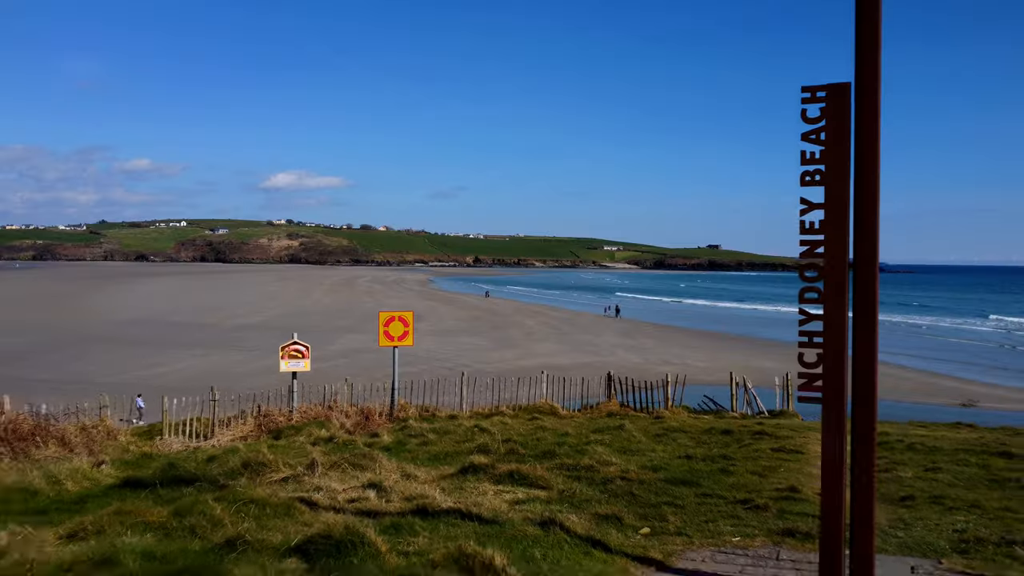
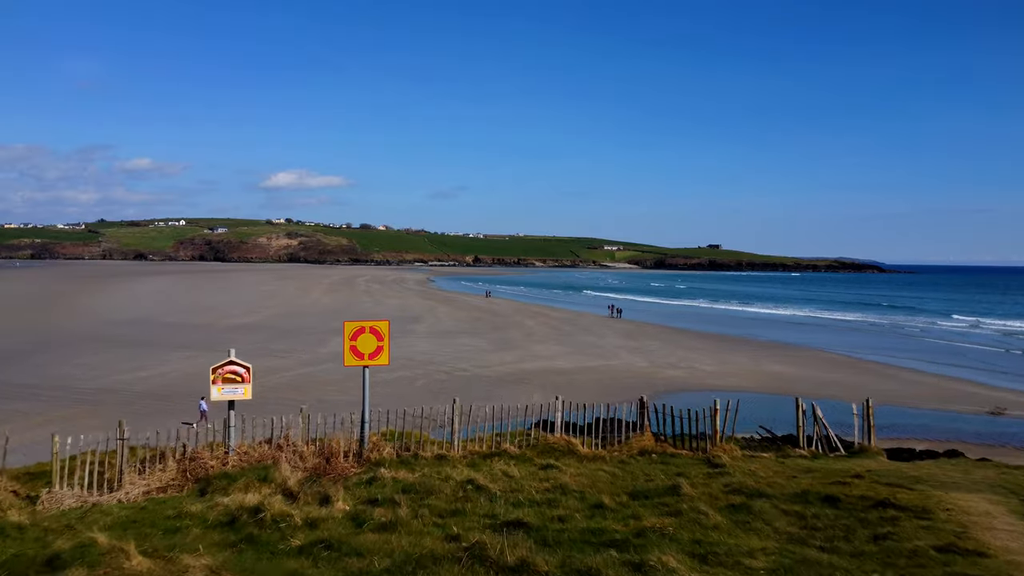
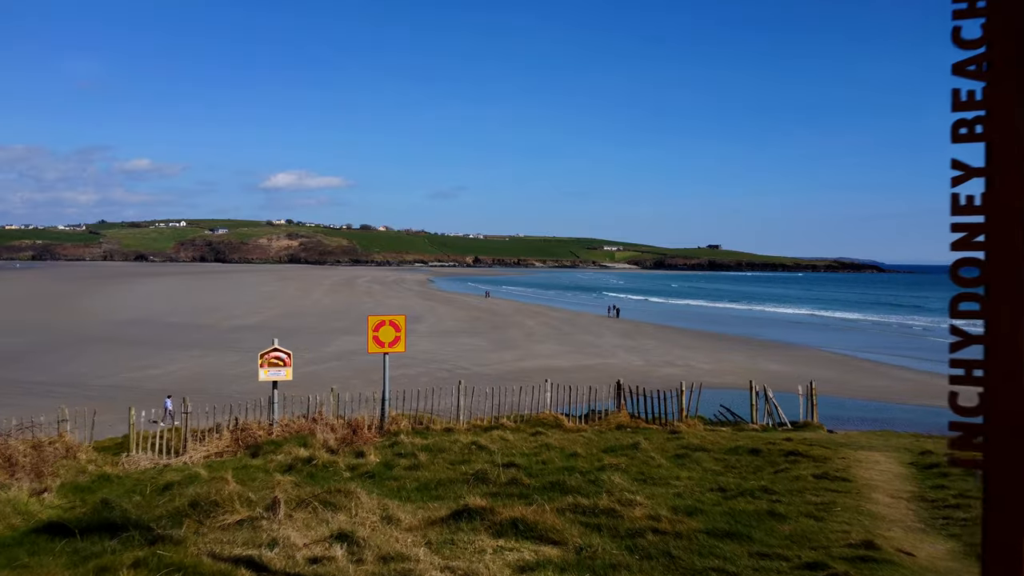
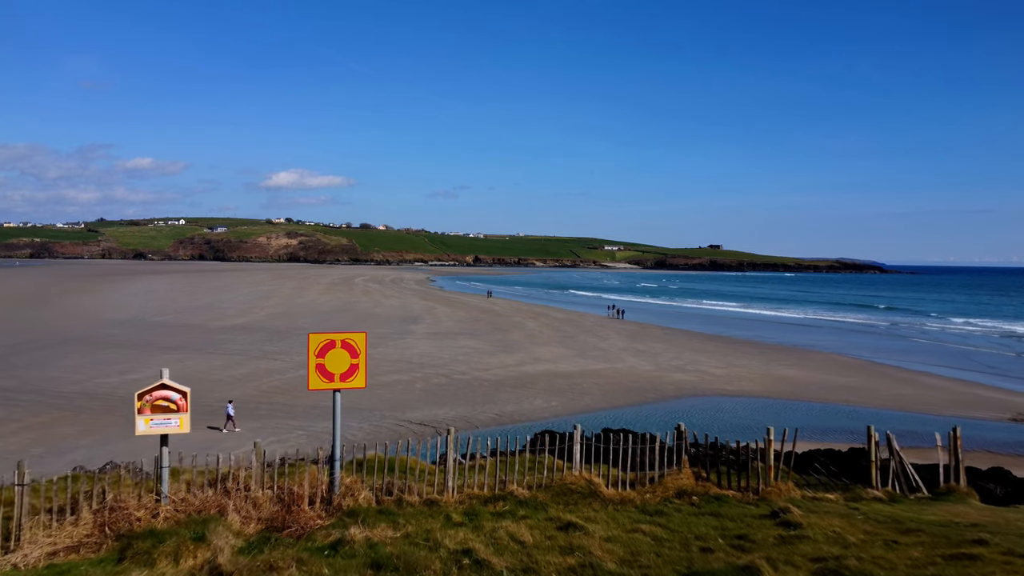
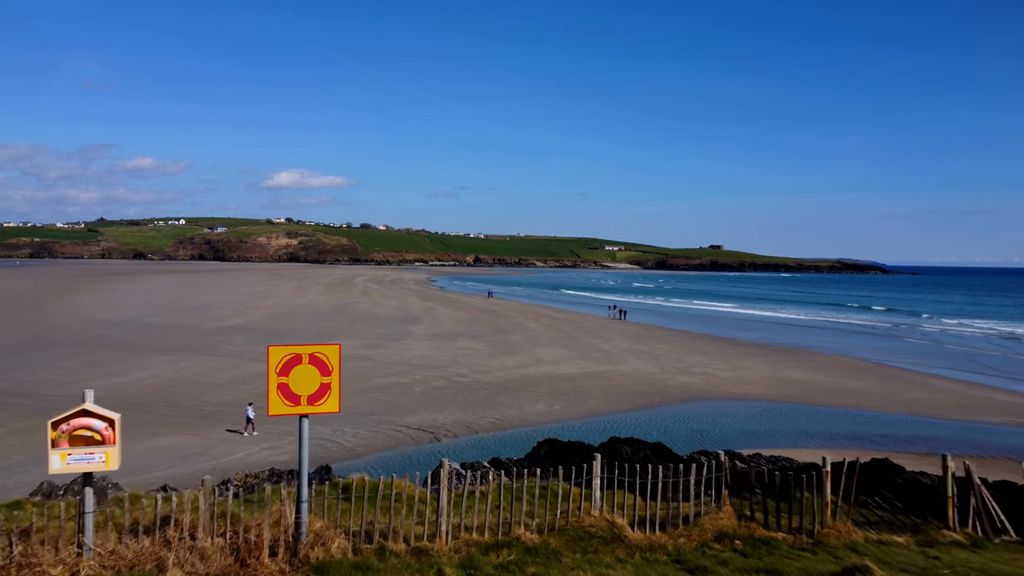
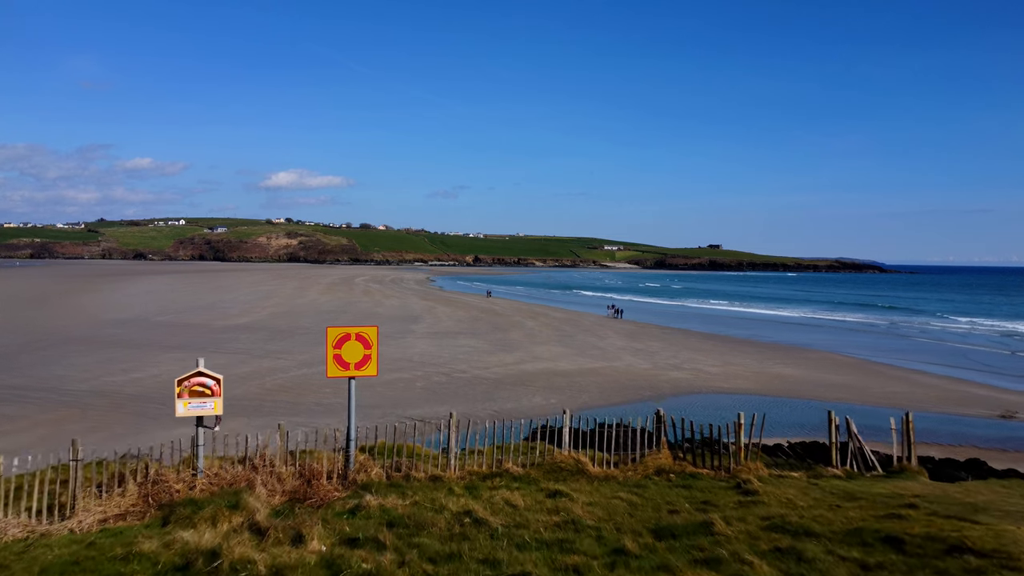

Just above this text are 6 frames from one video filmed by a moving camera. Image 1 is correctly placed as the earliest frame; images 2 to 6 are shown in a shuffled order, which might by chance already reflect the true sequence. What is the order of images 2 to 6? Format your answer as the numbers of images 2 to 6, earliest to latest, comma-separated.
3, 2, 6, 4, 5
